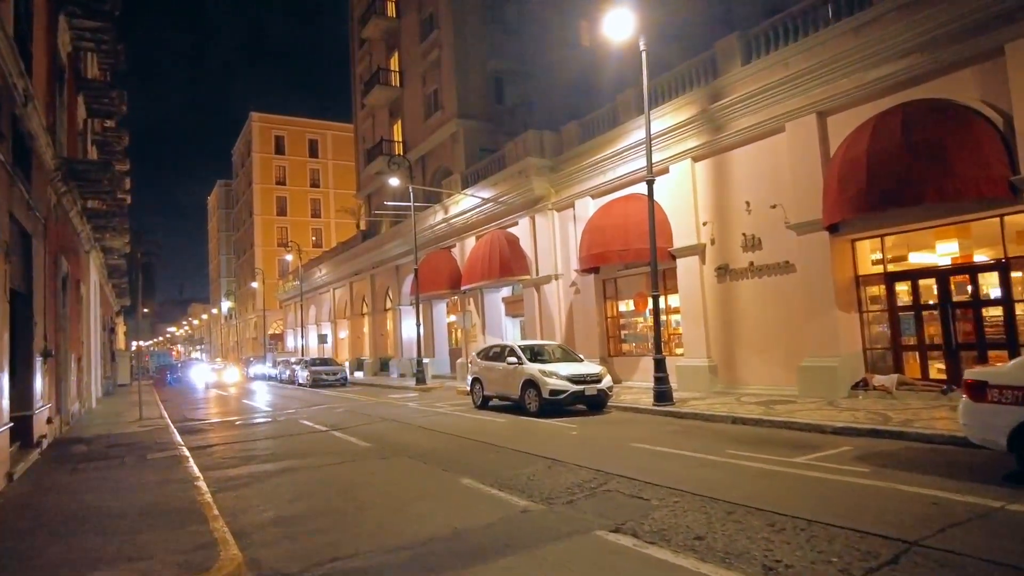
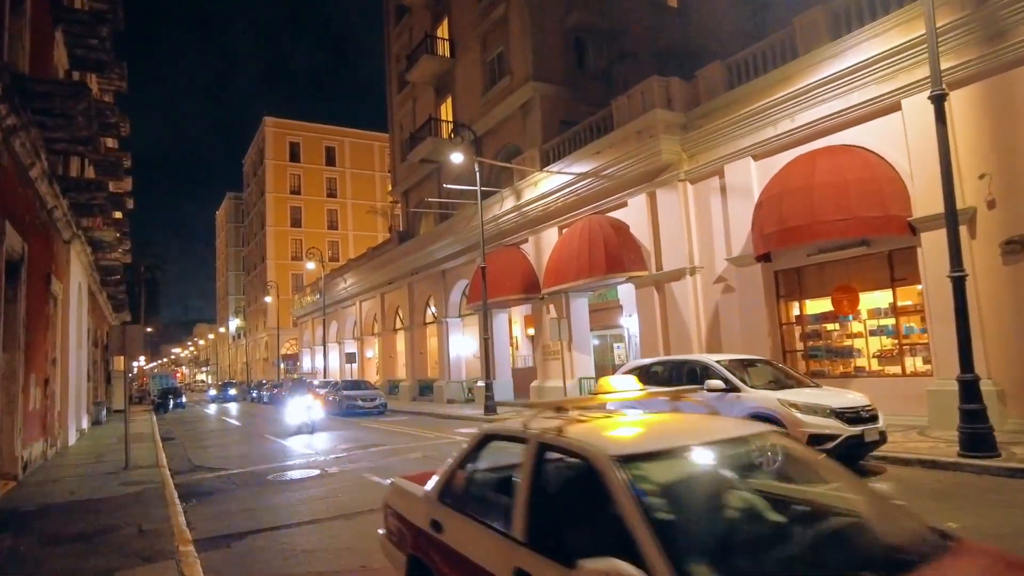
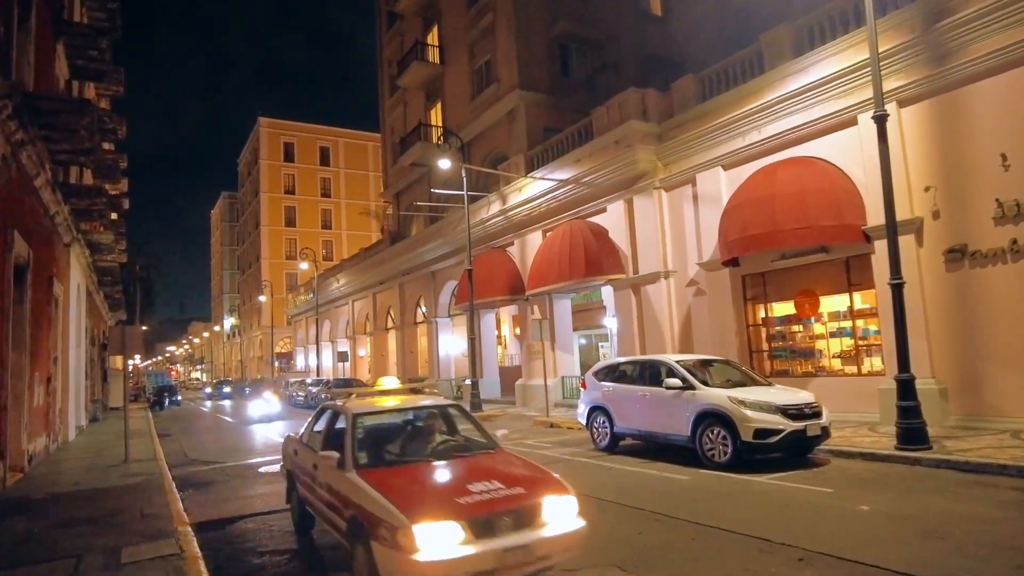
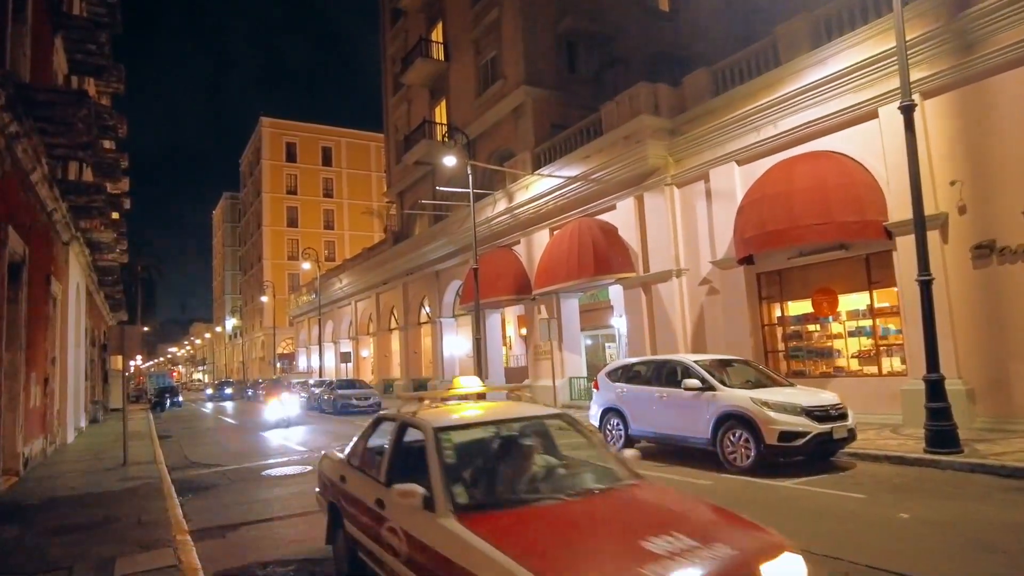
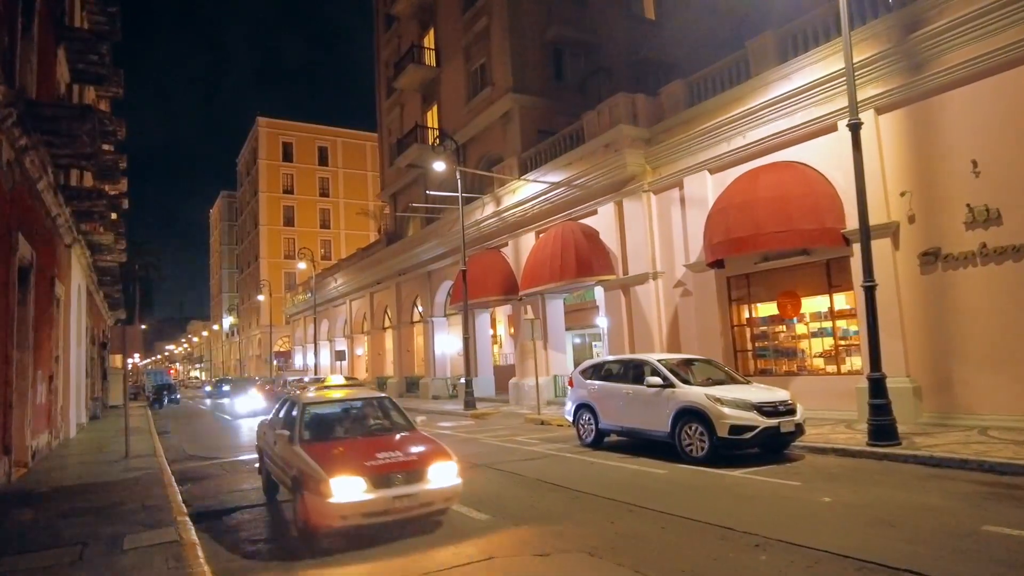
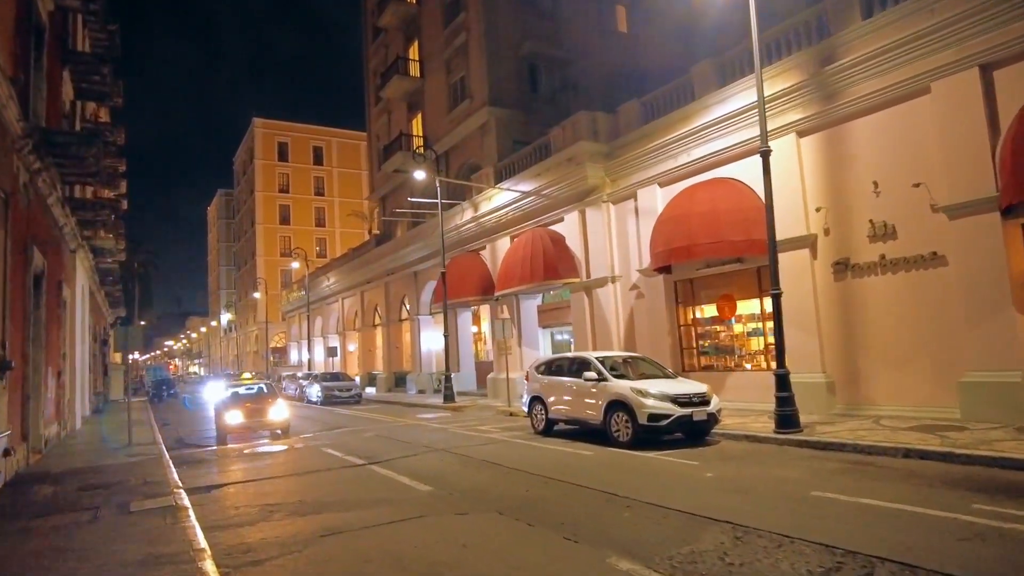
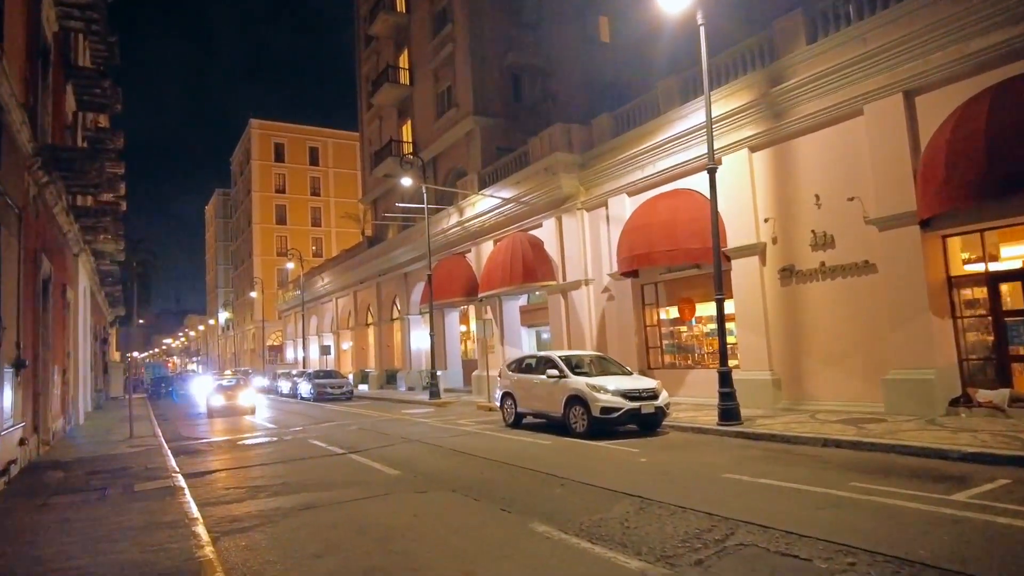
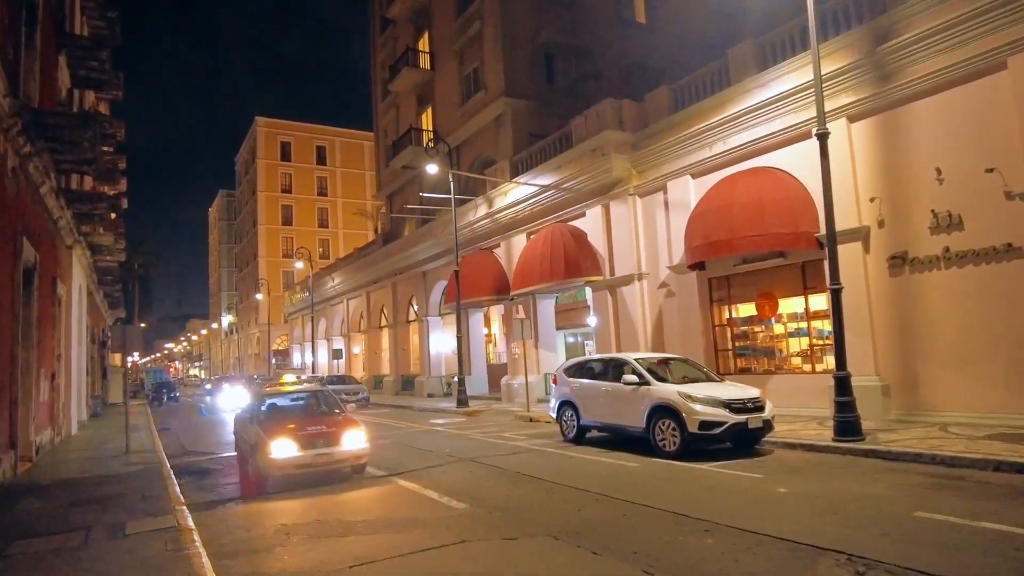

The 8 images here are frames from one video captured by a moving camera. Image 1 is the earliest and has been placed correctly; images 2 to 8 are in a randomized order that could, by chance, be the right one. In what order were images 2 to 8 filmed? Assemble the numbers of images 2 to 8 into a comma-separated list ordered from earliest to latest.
7, 6, 8, 5, 3, 4, 2
